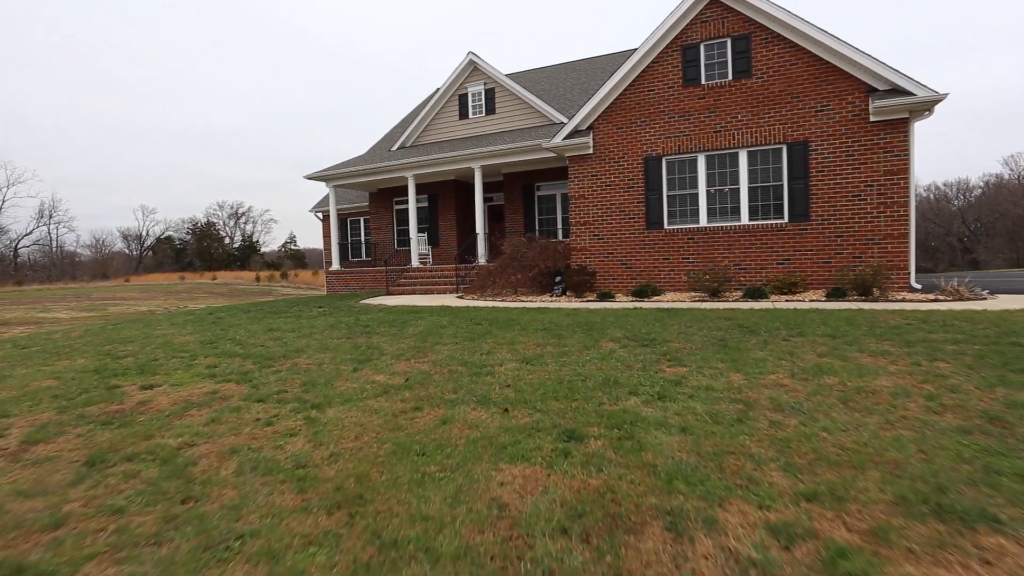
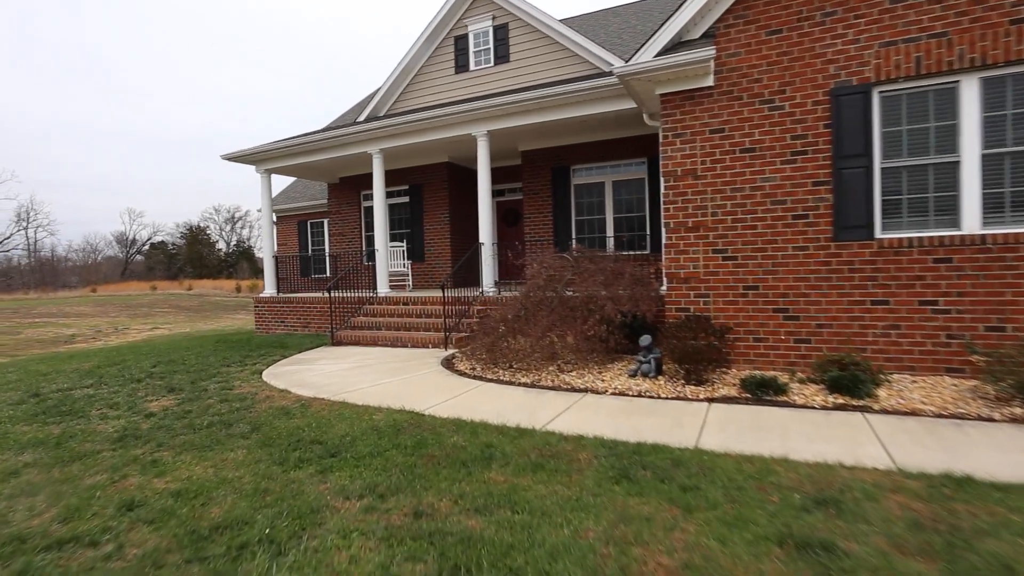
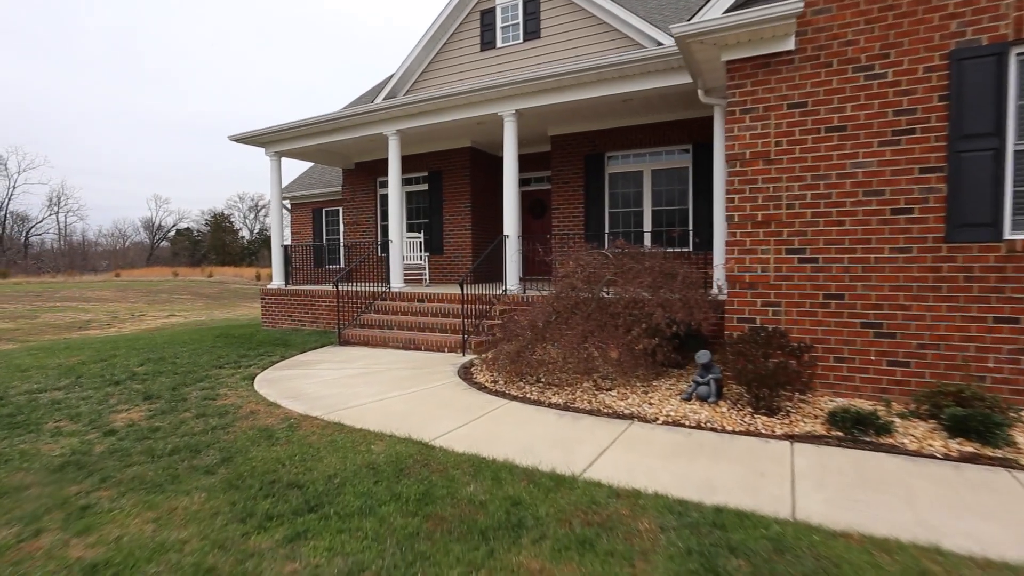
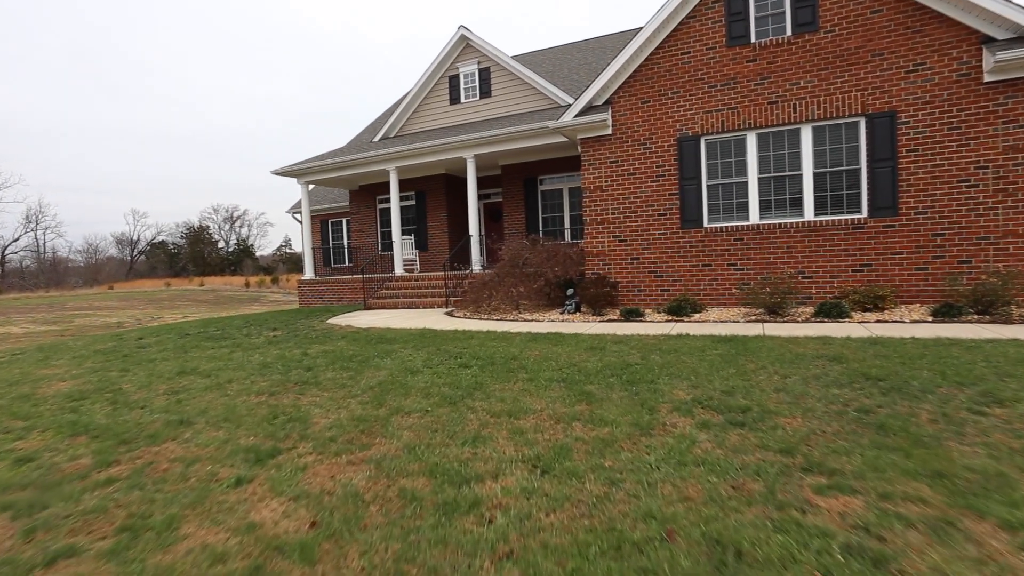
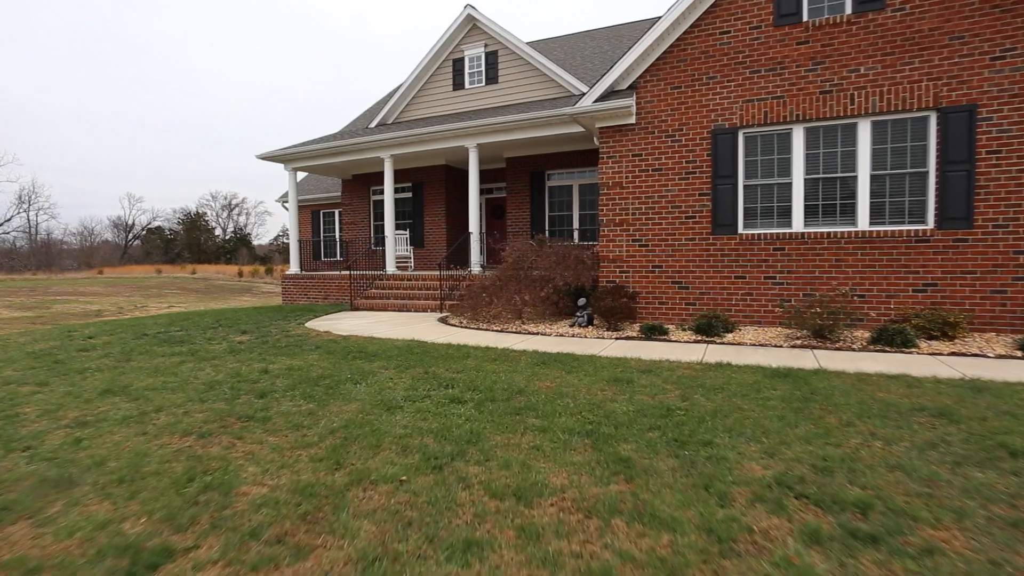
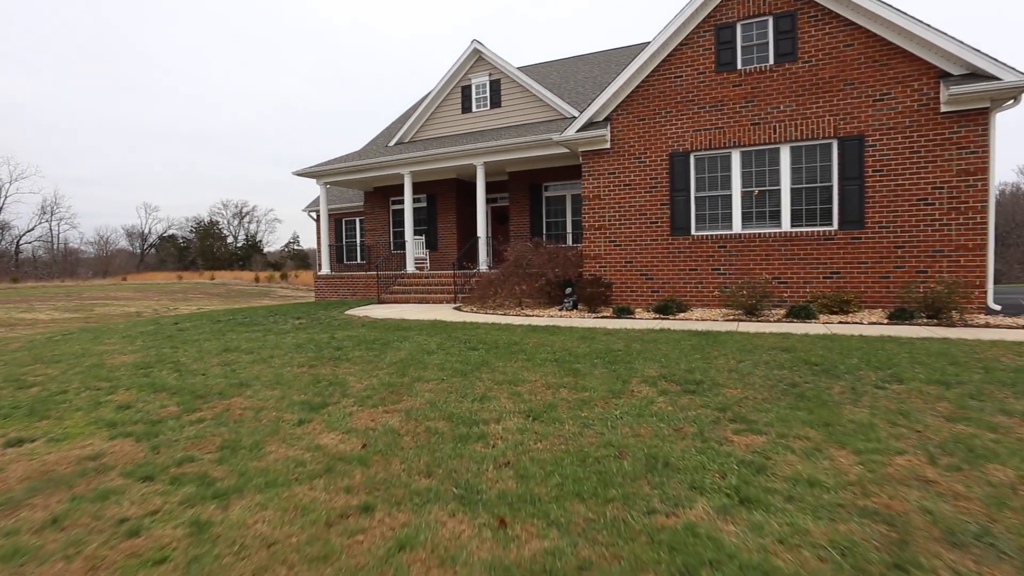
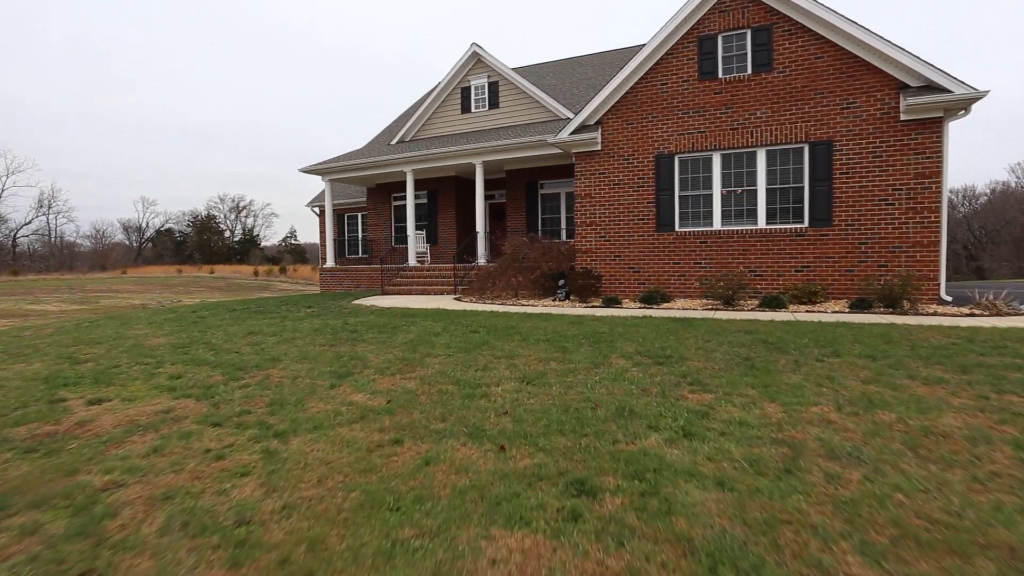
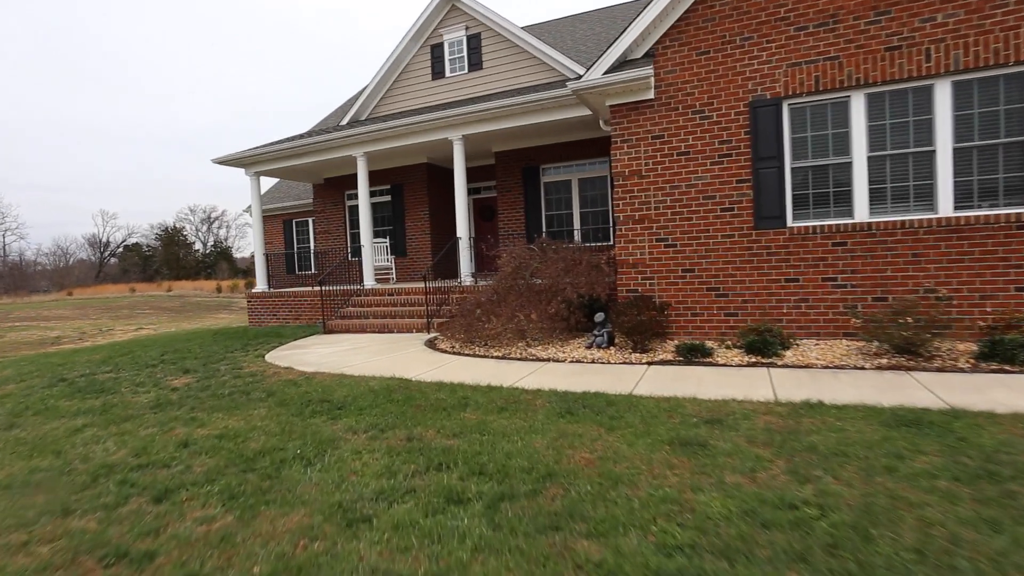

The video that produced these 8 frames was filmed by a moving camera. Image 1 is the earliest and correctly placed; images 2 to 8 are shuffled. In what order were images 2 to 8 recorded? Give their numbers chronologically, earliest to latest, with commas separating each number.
7, 6, 4, 5, 8, 2, 3
